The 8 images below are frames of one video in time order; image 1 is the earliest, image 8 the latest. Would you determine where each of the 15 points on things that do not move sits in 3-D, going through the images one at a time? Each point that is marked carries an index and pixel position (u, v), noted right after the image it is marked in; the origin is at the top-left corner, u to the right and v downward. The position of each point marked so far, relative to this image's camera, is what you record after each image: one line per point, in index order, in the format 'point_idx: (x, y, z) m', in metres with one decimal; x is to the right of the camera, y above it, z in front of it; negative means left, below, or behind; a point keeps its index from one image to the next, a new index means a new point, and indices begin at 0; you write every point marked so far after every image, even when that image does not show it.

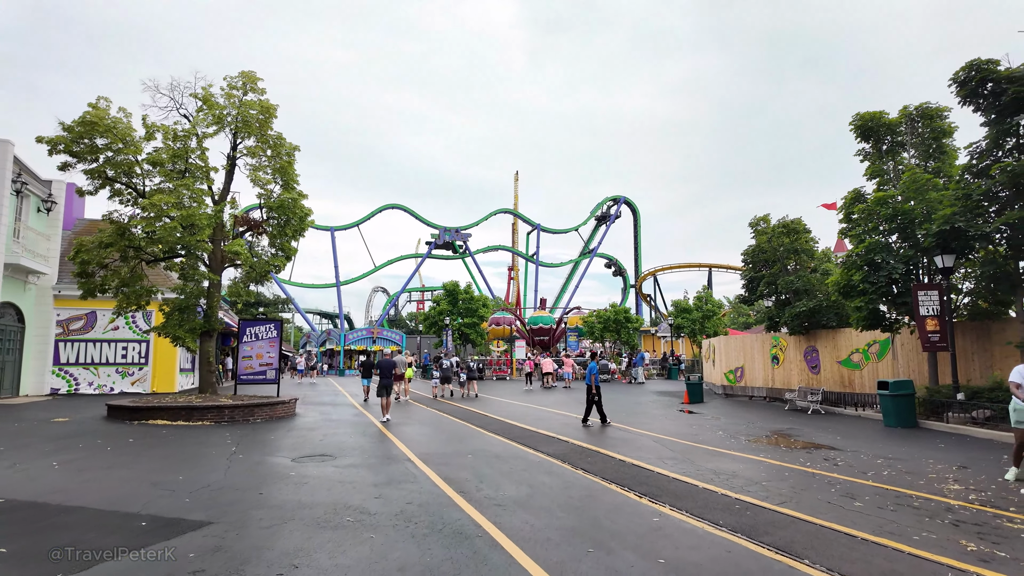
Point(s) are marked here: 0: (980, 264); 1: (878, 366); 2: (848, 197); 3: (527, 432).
0: (+11.1, +0.6, +14.0) m
1: (+10.6, -2.3, +17.5) m
2: (+9.4, +2.5, +16.8) m
3: (+0.4, -3.2, +12.9) m
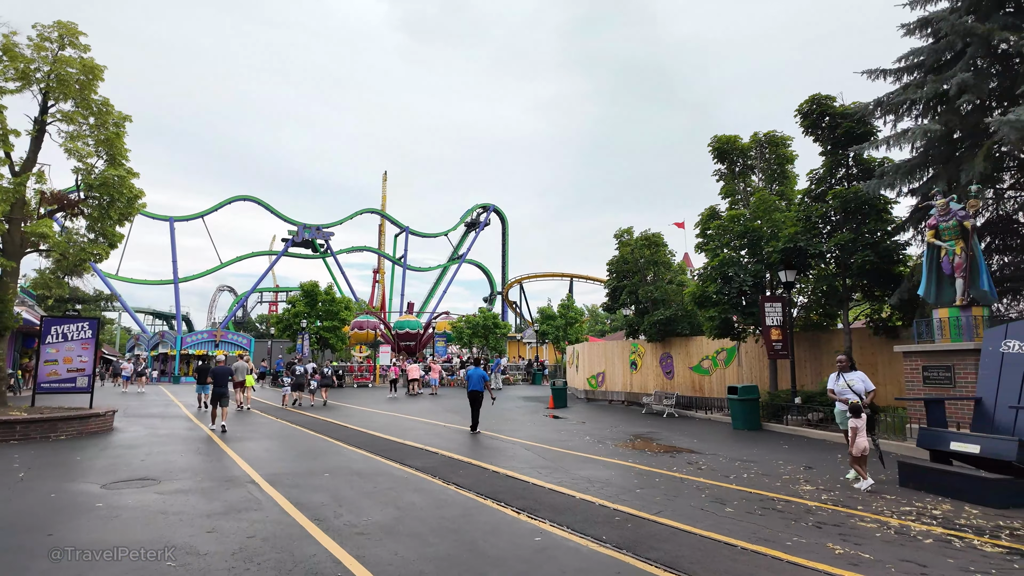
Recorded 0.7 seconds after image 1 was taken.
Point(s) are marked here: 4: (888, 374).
0: (+7.9, +0.3, +15.5) m
1: (+6.6, -2.6, +18.8) m
2: (+5.8, +2.2, +17.9) m
3: (-2.3, -3.2, +11.9) m
4: (+9.1, -2.1, +14.6) m
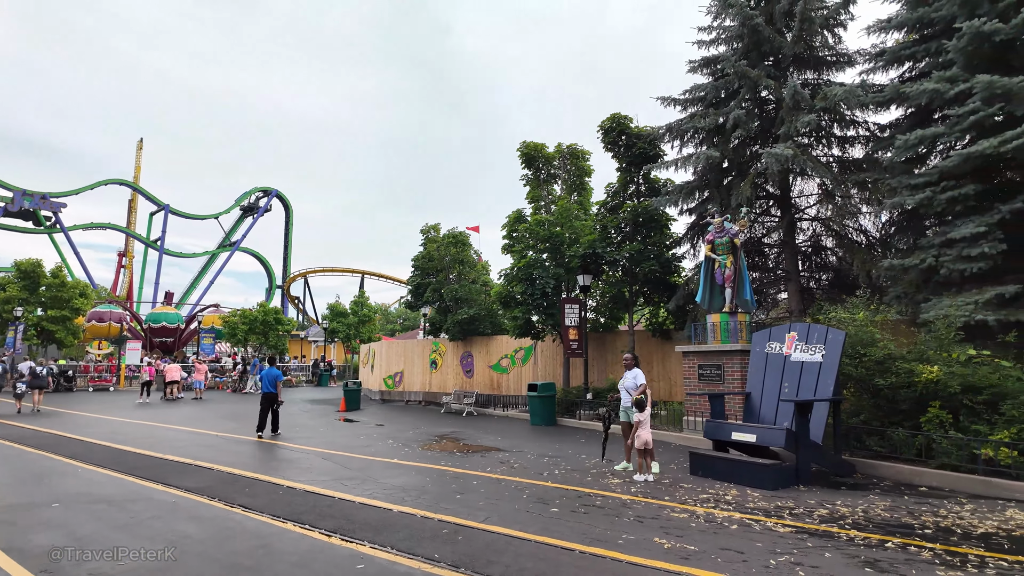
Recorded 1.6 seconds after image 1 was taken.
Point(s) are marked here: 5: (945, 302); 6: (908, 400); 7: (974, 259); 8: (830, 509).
0: (+2.7, +0.1, +16.7) m
1: (+0.2, -2.7, +19.3) m
2: (0.0, +2.2, +18.2) m
3: (-5.8, -2.8, +9.7) m
4: (+4.1, -2.3, +16.2) m
5: (+7.1, -0.2, +9.7) m
6: (+6.0, -1.7, +9.1) m
7: (+7.5, +0.5, +9.7) m
8: (+3.7, -2.6, +6.9) m
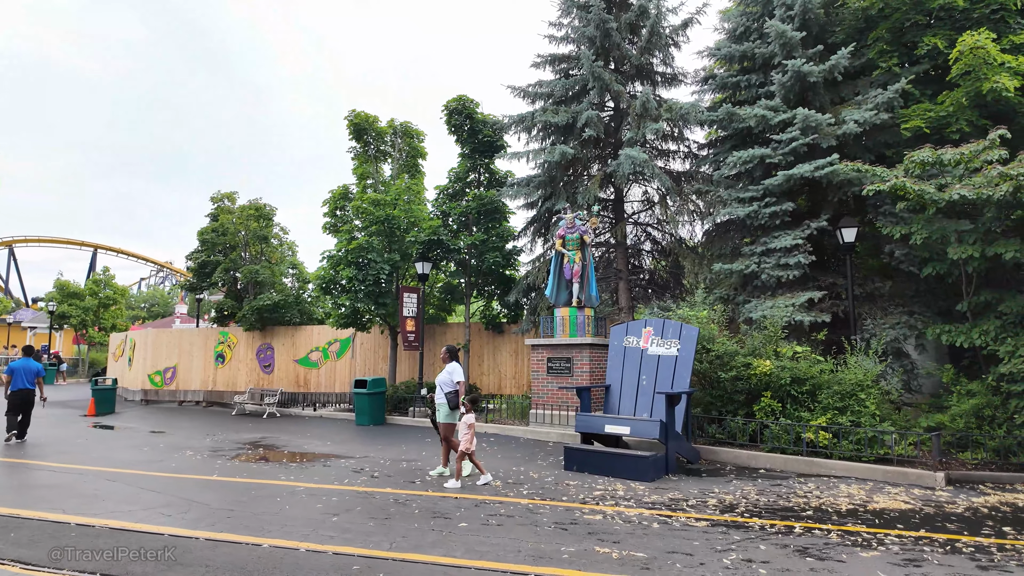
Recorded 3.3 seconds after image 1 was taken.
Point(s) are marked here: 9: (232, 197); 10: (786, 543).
0: (-1.9, +0.4, +15.9) m
1: (-5.3, -2.2, +17.4) m
2: (-4.9, +2.6, +16.3) m
3: (-7.5, -2.3, +6.3) m
4: (-0.6, -2.1, +16.0) m
5: (+4.7, -0.3, +11.0) m
6: (+3.9, -1.7, +10.0) m
7: (+5.2, +0.4, +11.2) m
8: (+2.5, -2.5, +7.1) m
9: (-8.9, +2.8, +19.0) m
10: (+2.5, -2.3, +5.4) m
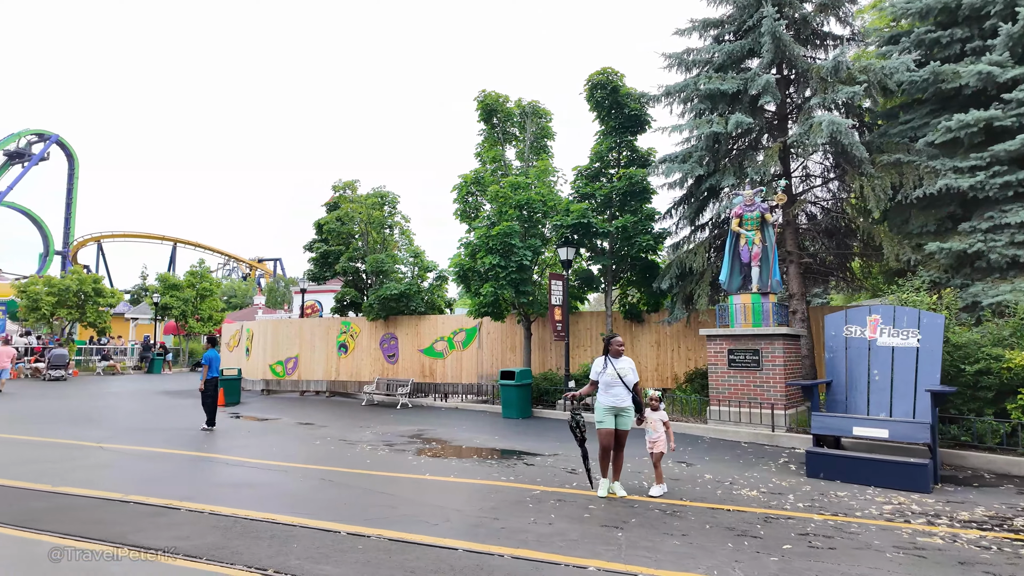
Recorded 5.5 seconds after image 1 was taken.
0: (+1.7, +0.7, +15.0) m
1: (-1.5, -1.9, +16.9) m
2: (-1.2, +2.9, +15.7) m
3: (-4.6, -2.2, +6.0) m
4: (+3.1, -1.7, +15.0) m
5: (+7.9, 0.0, +9.6) m
6: (+7.0, -1.5, +8.8) m
7: (+8.4, +0.7, +9.7) m
8: (+5.4, -2.3, +6.0) m
9: (-5.0, +3.2, +18.7) m
10: (+5.2, -2.1, +4.3) m
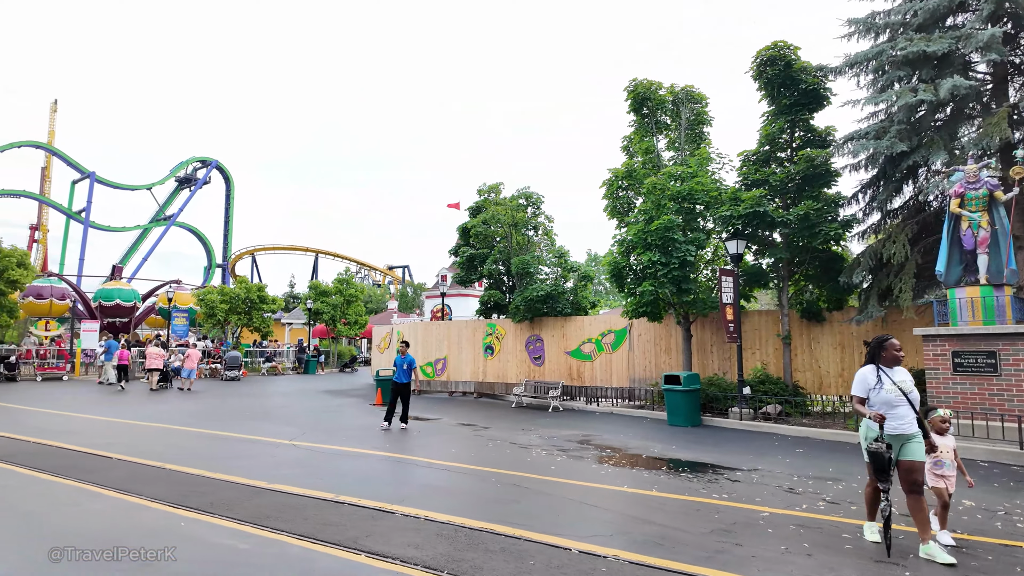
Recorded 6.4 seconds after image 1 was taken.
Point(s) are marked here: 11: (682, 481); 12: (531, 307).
0: (+5.5, +0.8, +13.8) m
1: (+2.7, -1.9, +16.3) m
2: (+2.7, +2.9, +15.0) m
3: (-2.4, -2.2, +6.2) m
4: (+6.8, -1.6, +13.6) m
5: (+10.5, +0.2, +7.3) m
6: (+9.5, -1.3, +6.7) m
7: (+11.0, +0.9, +7.4) m
8: (+7.4, -2.1, +4.2) m
9: (-0.5, +3.1, +18.7) m
10: (+6.9, -2.0, +2.6) m
11: (+2.2, -2.5, +7.6) m
12: (+0.6, -0.6, +17.6) m
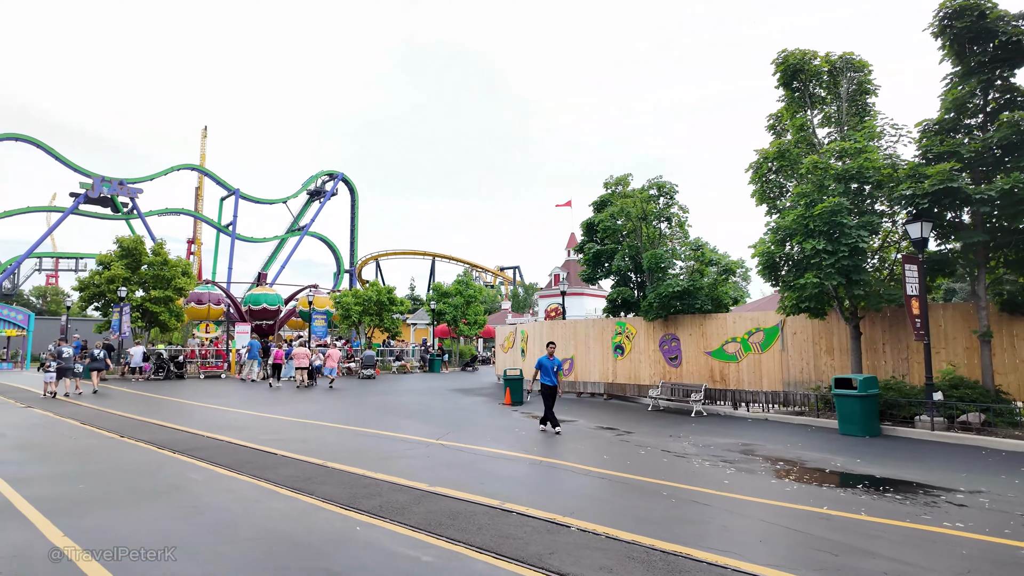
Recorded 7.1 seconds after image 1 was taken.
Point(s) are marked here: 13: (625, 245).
0: (+8.4, +1.0, +12.0) m
1: (+6.2, -1.7, +14.9) m
2: (+5.8, +3.1, +13.7) m
3: (-0.6, -2.2, +5.9) m
4: (+9.8, -1.4, +11.5) m
5: (+12.2, +0.5, +4.7) m
6: (+11.1, -1.0, +4.2) m
7: (+12.7, +1.2, +4.7) m
8: (+8.6, -1.9, +2.2) m
9: (+3.4, +3.2, +17.9) m
10: (+7.9, -1.8, +0.7) m
11: (+4.1, -2.4, +6.5) m
12: (+4.3, -0.4, +16.6) m
13: (+3.4, +1.3, +18.0) m
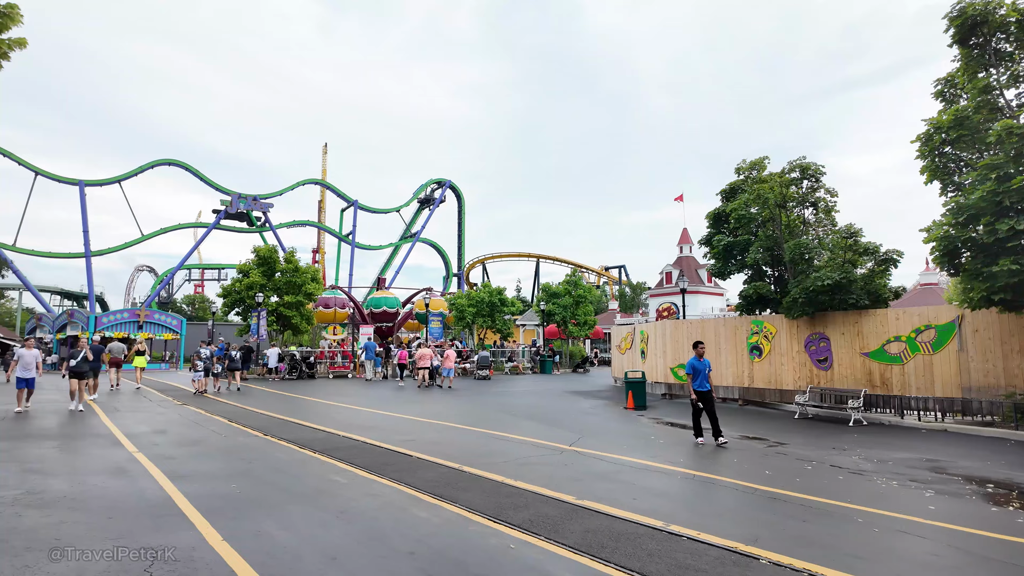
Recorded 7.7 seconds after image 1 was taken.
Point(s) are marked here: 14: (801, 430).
0: (+10.8, +1.3, +9.8) m
1: (+9.2, -1.5, +13.0) m
2: (+8.5, +3.3, +11.9) m
3: (+0.9, -2.1, +5.3) m
4: (+12.1, -1.1, +9.0) m
5: (+13.2, +0.8, +1.9) m
6: (+12.1, -0.7, +1.6) m
7: (+13.7, +1.5, +1.8) m
8: (+9.3, -1.7, +0.1) m
9: (+6.8, +3.4, +16.4) m
10: (+8.3, -1.5, -1.3) m
11: (+5.6, -2.2, +5.1) m
12: (+7.6, -0.3, +15.0) m
13: (+6.8, +1.4, +16.5) m
14: (+5.9, -2.9, +12.0) m
